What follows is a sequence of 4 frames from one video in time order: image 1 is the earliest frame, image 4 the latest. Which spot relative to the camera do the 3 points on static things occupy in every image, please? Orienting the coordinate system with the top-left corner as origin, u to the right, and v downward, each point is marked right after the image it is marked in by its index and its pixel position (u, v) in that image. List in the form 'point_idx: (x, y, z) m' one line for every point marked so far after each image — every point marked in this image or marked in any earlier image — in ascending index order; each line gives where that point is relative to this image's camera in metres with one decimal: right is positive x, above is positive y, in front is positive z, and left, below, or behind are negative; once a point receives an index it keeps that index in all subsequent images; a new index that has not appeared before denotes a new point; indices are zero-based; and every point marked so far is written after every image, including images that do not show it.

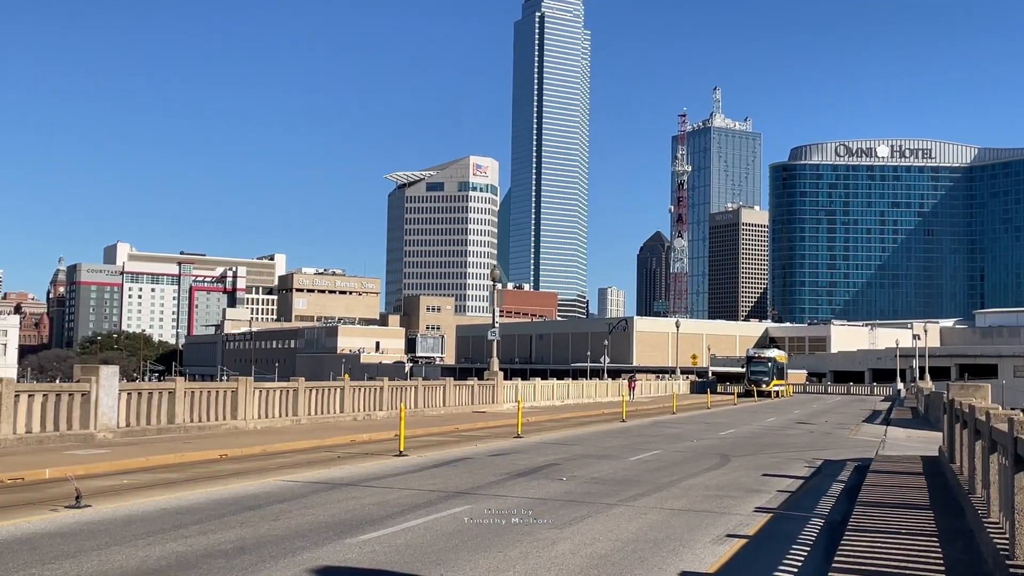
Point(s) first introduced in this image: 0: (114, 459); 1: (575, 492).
0: (-6.4, -2.7, +17.6) m
1: (+1.0, -3.2, +17.3) m
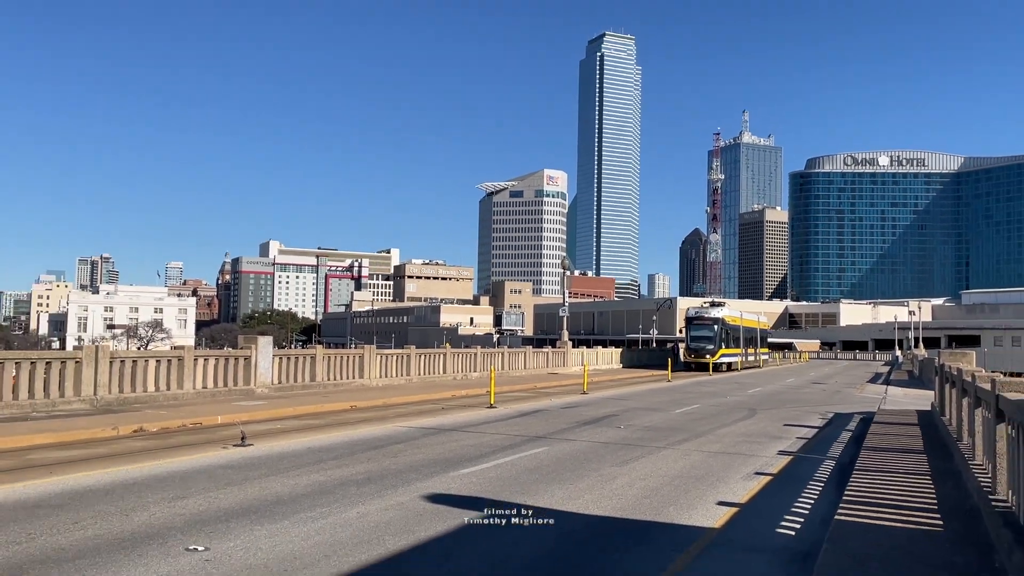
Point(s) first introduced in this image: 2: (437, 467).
0: (-5.0, -2.4, +22.3) m
1: (+2.3, -2.9, +21.4) m
2: (-1.3, -3.0, +18.7) m
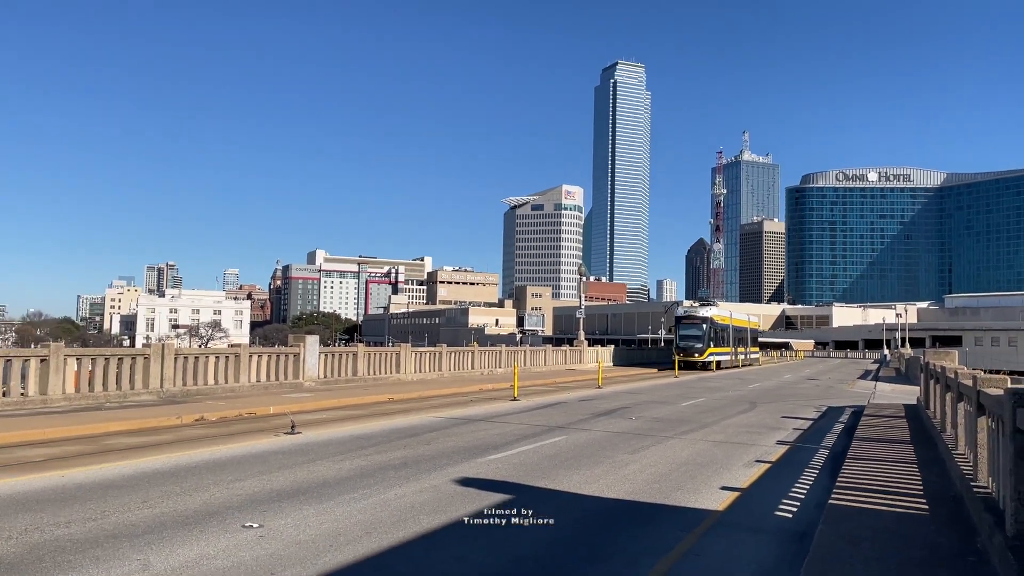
0: (-4.5, -2.5, +24.7) m
1: (+2.8, -3.0, +23.5) m
2: (-0.9, -3.1, +21.0) m
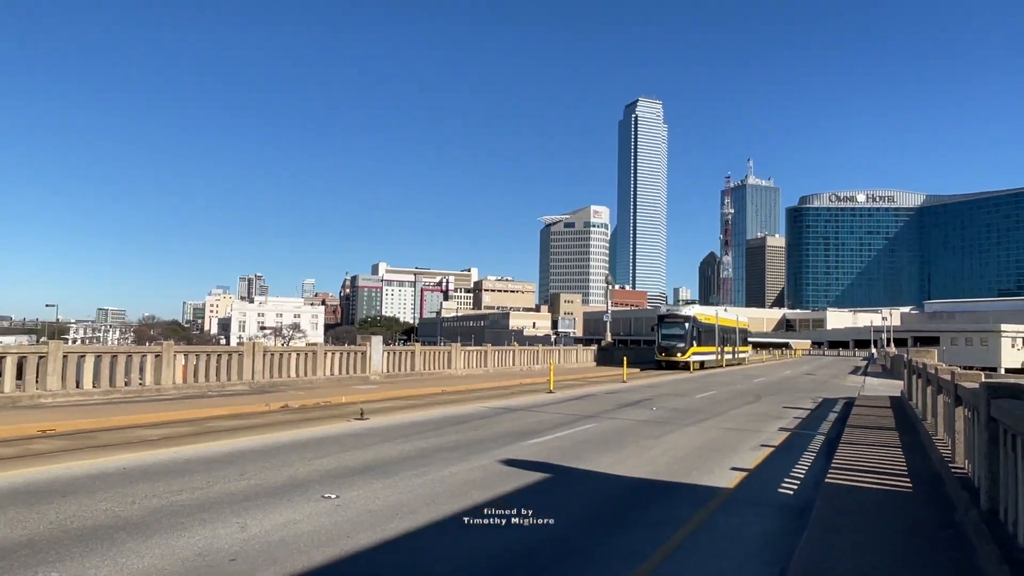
0: (-3.5, -2.7, +28.4) m
1: (+3.7, -3.2, +27.0) m
2: (-0.1, -3.3, +24.5) m
